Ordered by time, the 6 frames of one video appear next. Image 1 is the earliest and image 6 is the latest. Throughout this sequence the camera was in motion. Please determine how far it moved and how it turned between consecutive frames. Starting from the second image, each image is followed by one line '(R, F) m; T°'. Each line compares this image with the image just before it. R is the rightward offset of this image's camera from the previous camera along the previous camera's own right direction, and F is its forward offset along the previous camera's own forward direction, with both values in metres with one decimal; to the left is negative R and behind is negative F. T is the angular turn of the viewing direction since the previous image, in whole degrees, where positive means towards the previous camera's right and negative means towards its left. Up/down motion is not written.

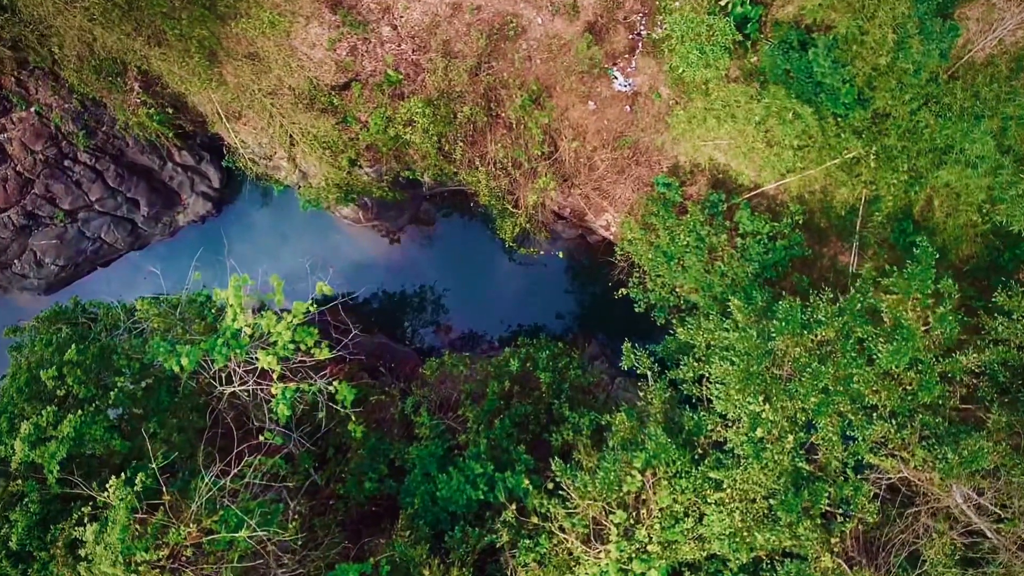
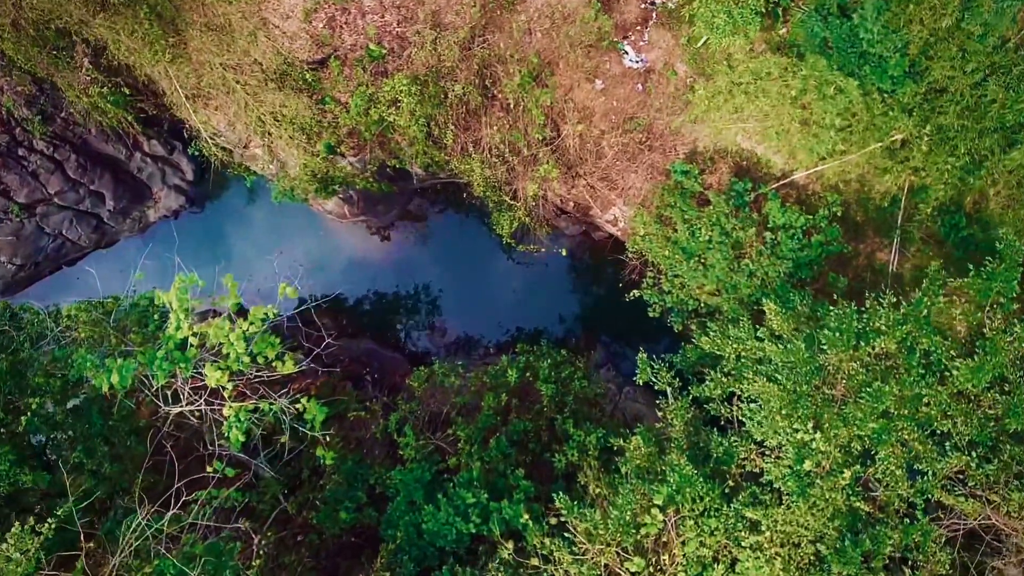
(0.0, +1.0) m; 0°
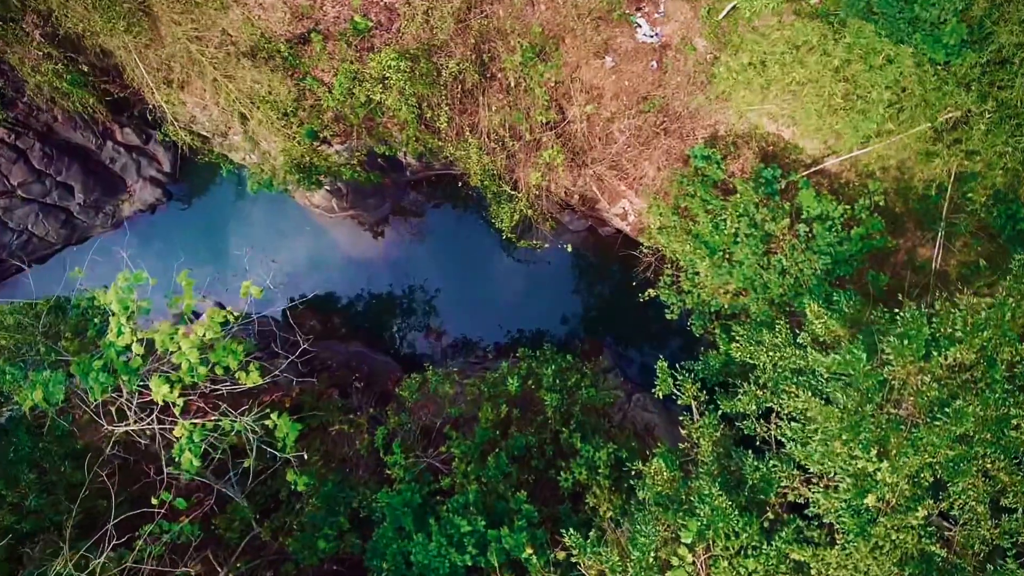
(0.0, +0.8) m; 0°
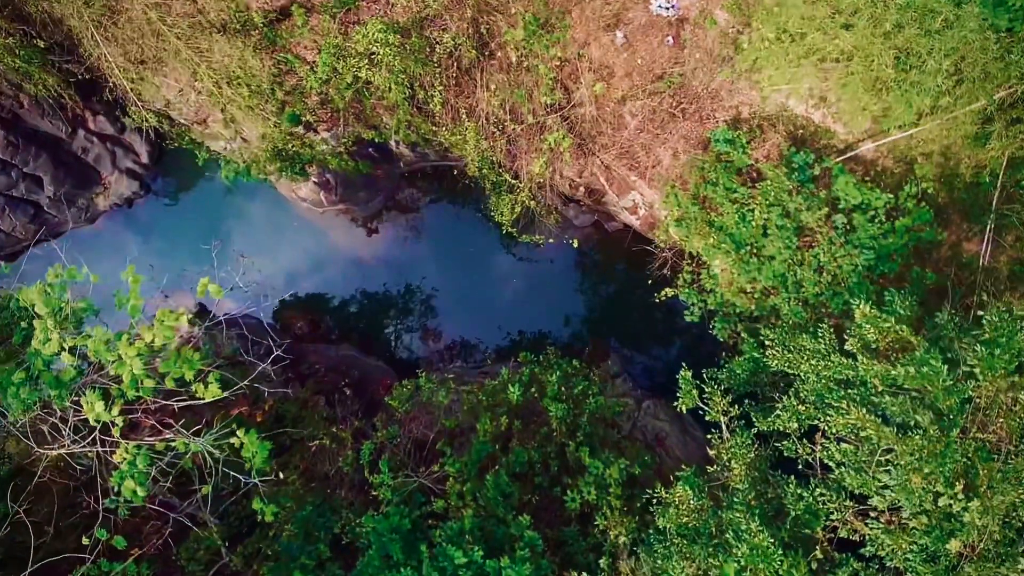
(0.0, +0.7) m; 0°
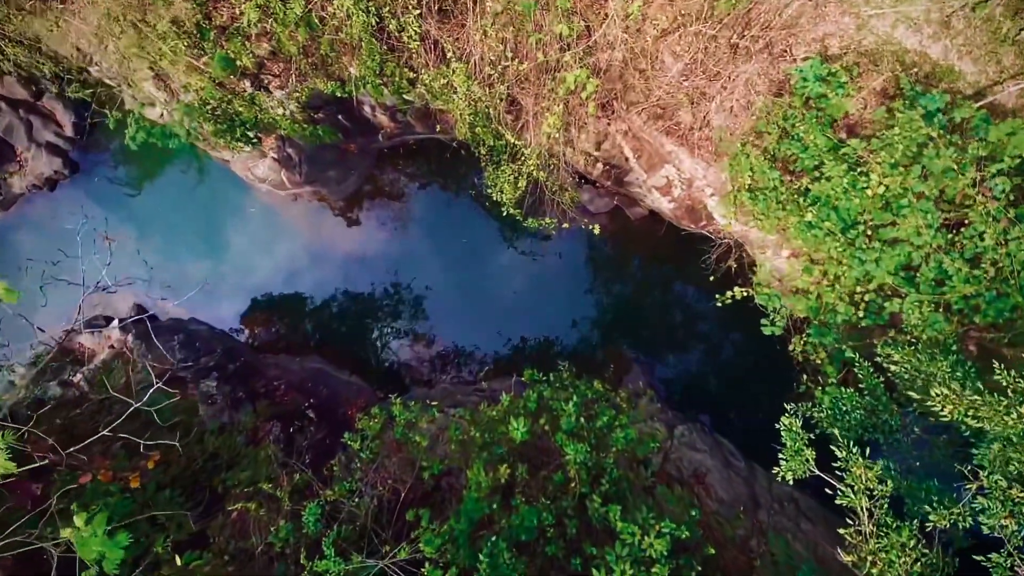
(0.0, +1.8) m; 0°
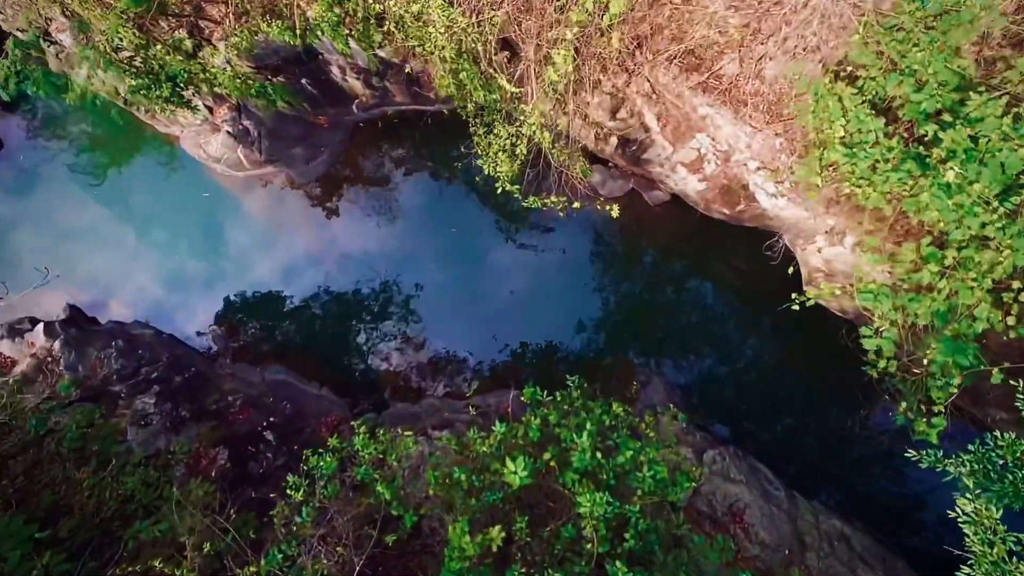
(0.0, +1.3) m; 0°
